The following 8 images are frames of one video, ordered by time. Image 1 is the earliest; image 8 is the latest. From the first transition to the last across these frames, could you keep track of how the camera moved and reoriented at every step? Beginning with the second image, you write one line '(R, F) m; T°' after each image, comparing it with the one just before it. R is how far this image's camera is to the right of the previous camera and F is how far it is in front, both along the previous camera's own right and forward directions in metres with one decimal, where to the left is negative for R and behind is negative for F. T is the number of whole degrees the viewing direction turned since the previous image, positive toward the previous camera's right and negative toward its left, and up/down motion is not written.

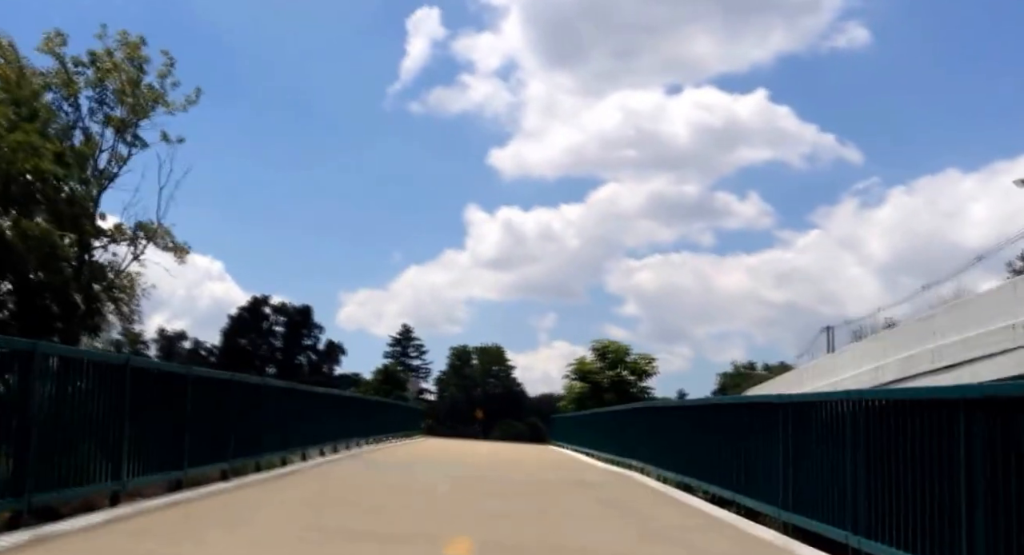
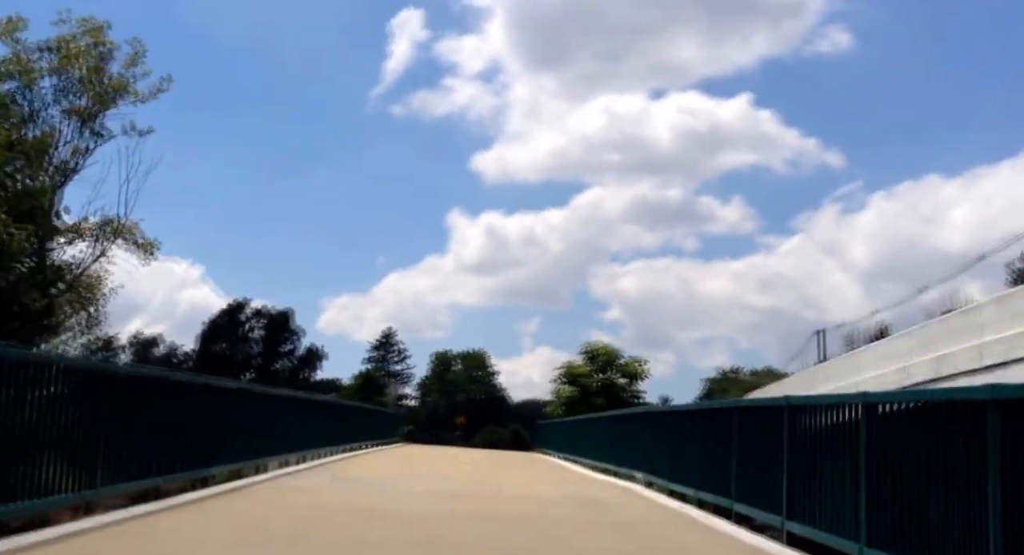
(0.0, +0.8) m; +1°
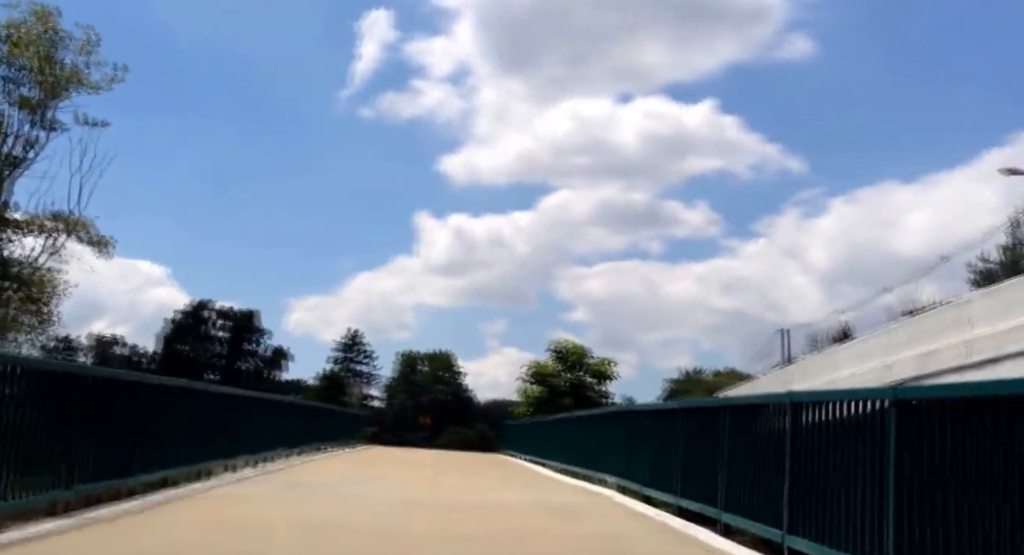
(0.0, +0.4) m; +2°
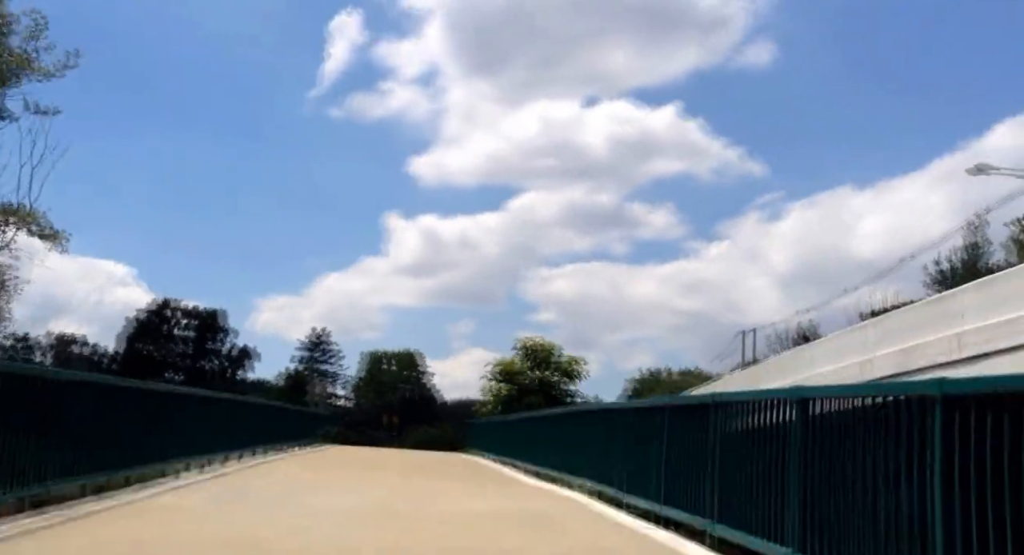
(0.0, +0.4) m; +2°
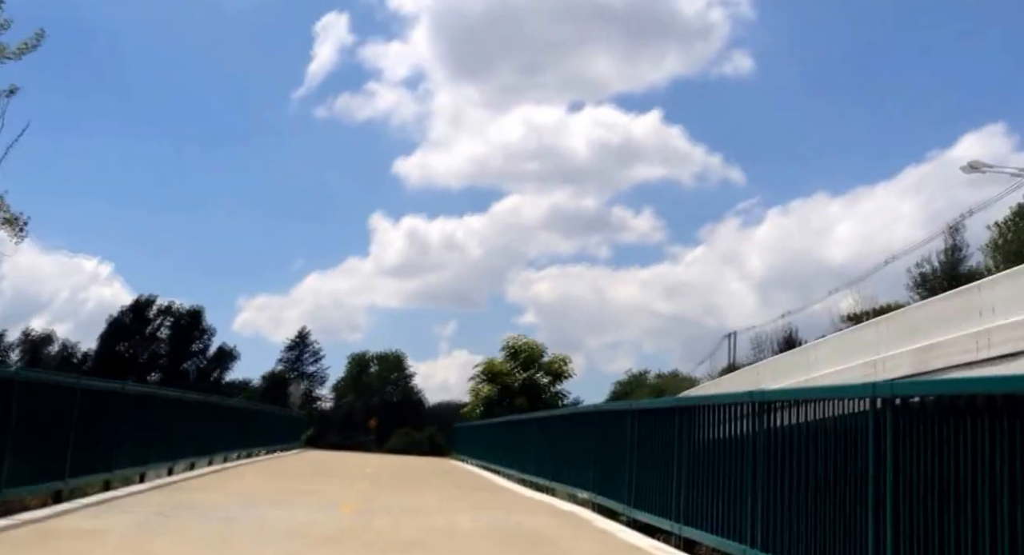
(0.0, +0.4) m; +1°
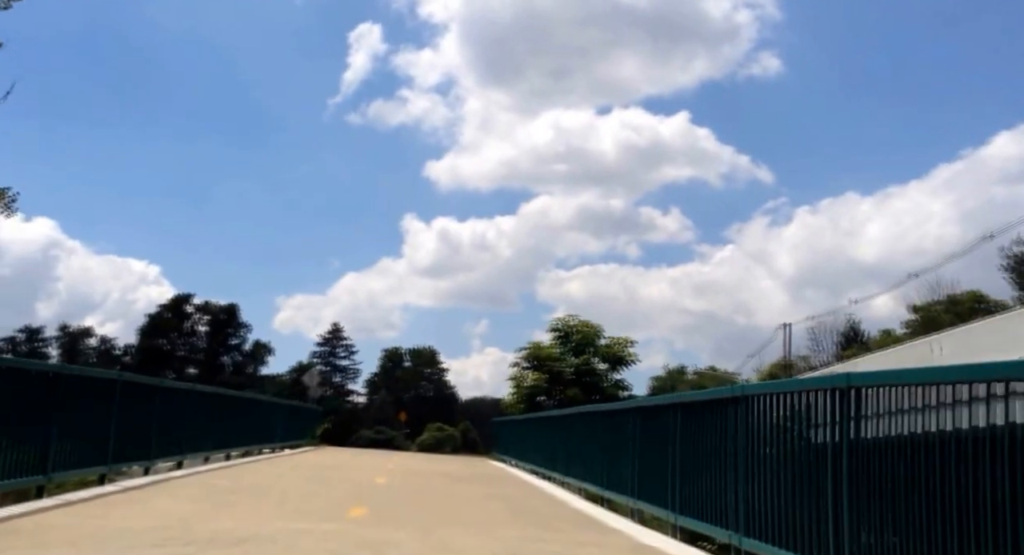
(-0.2, +2.0) m; -2°
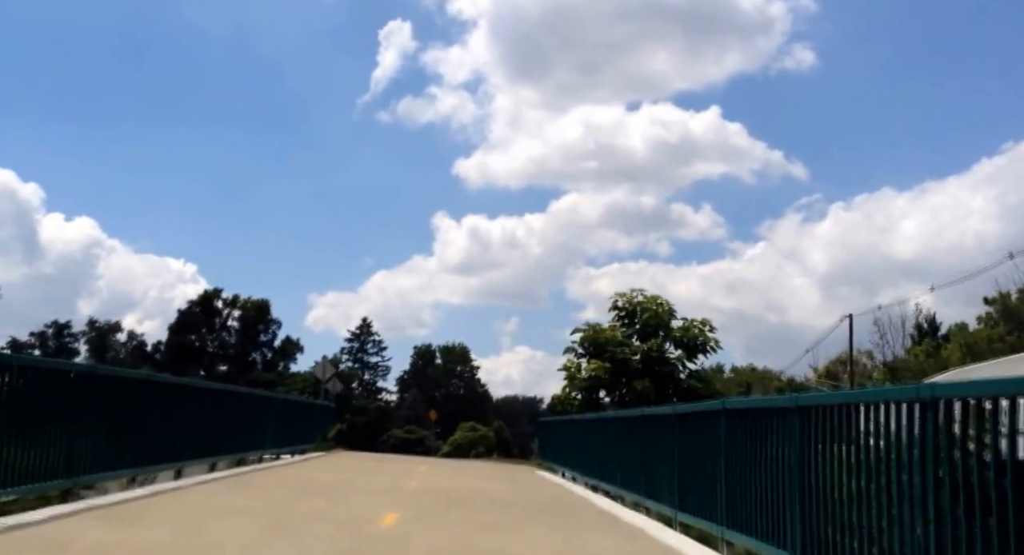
(-0.3, +2.1) m; -2°
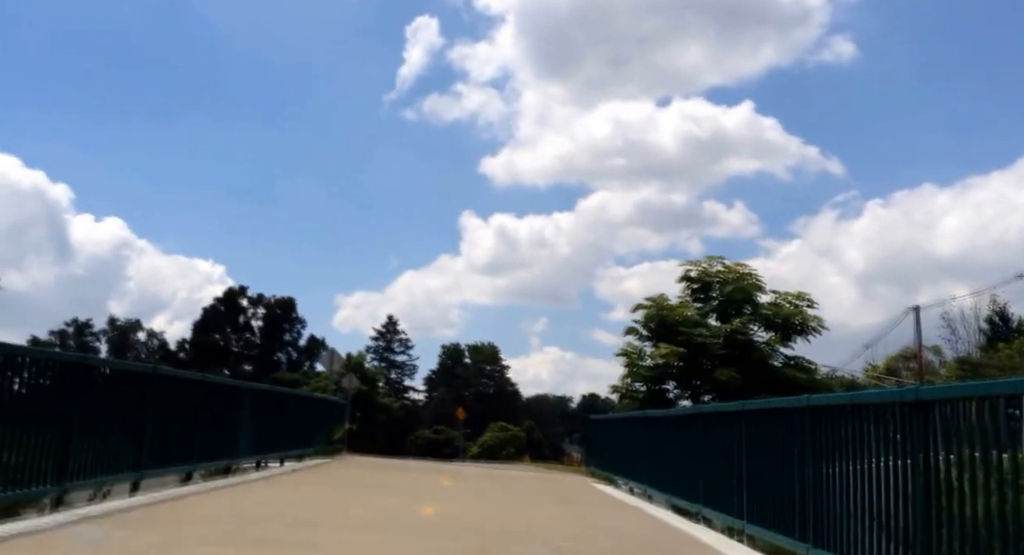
(-0.2, +1.9) m; -2°
